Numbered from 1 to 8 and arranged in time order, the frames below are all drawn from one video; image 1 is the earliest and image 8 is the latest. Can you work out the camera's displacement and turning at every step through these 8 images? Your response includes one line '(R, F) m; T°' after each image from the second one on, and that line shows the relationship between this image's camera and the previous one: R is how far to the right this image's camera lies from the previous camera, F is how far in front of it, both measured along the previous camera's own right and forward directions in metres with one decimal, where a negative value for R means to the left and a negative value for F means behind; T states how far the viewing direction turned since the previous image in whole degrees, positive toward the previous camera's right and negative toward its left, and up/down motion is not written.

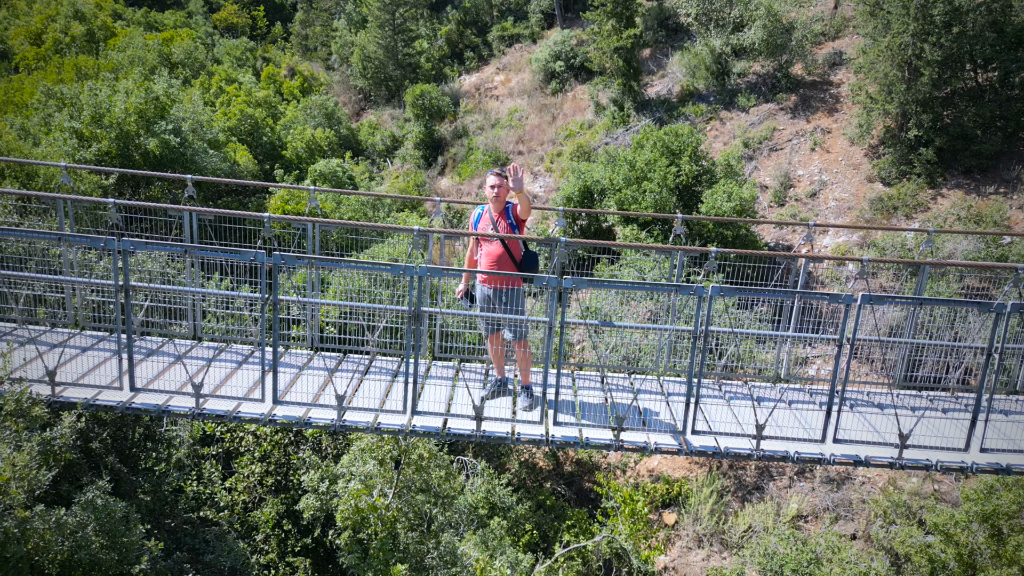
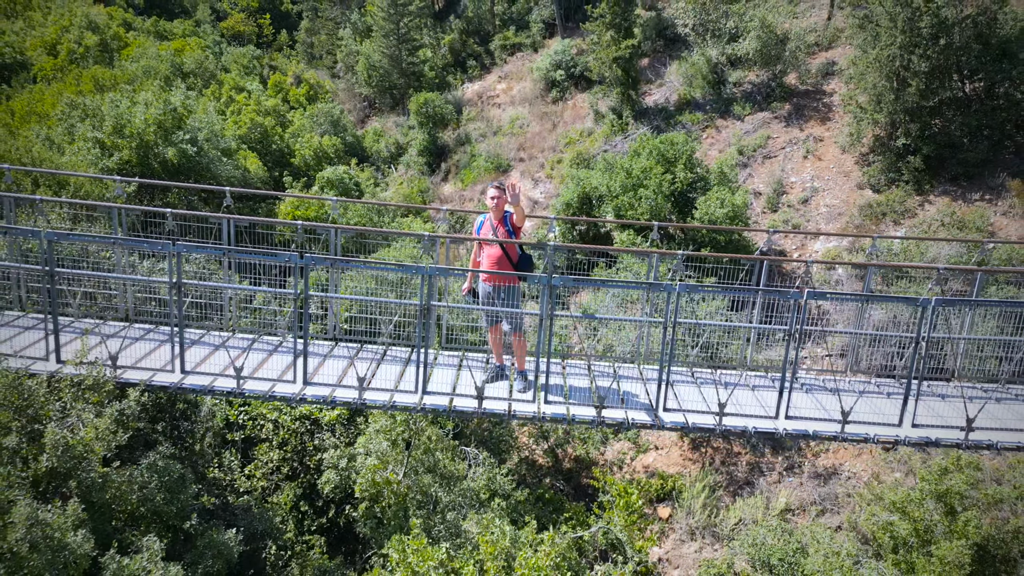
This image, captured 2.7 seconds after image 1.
(0.0, -0.5) m; 0°
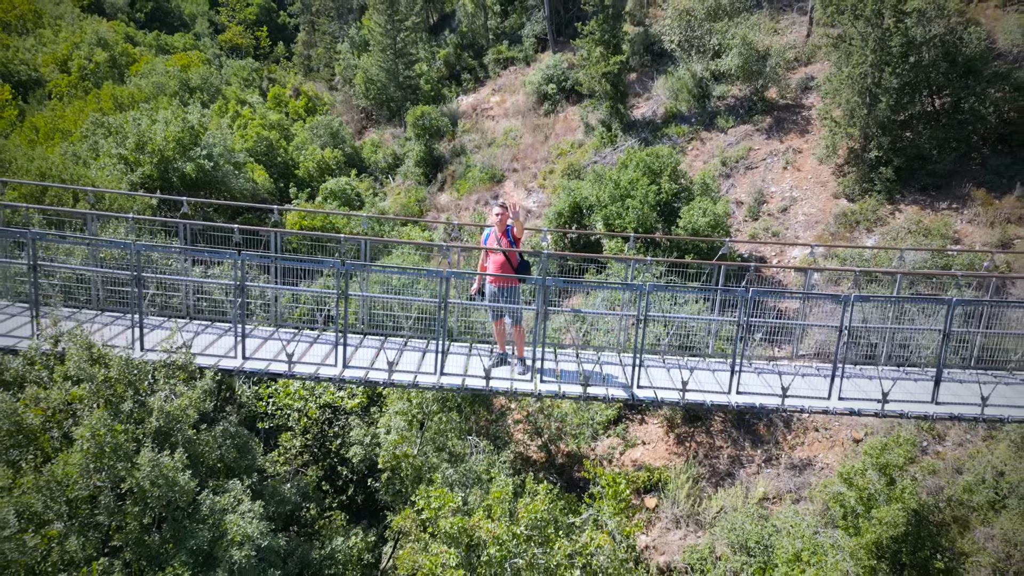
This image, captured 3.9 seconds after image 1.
(-0.1, -0.9) m; +1°
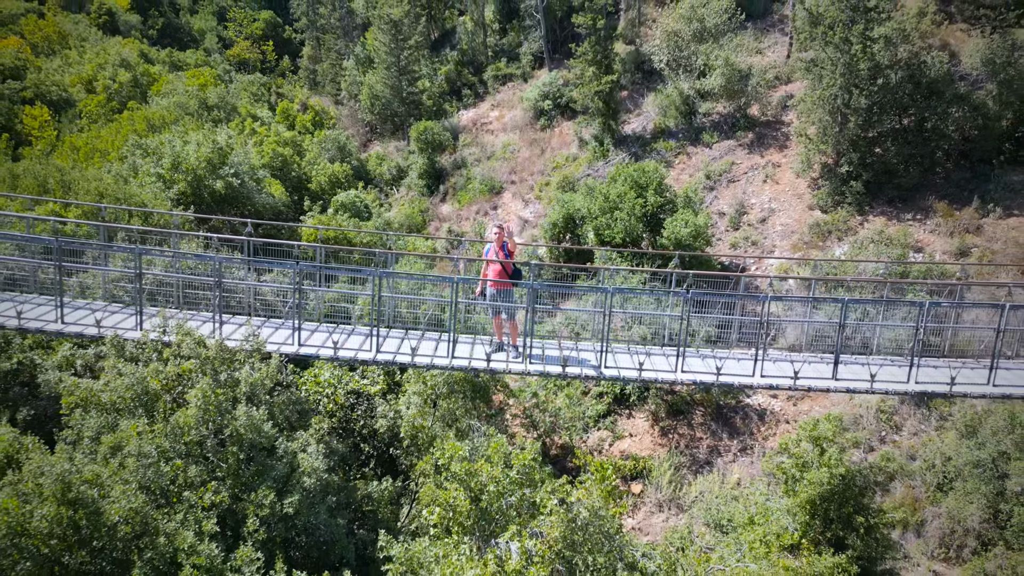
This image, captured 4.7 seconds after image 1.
(0.0, -1.4) m; 0°
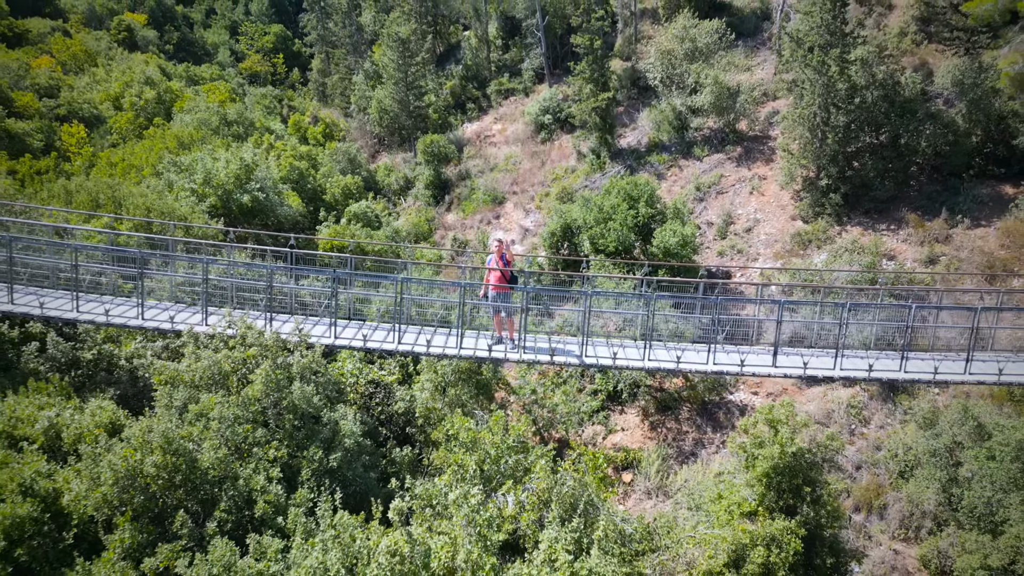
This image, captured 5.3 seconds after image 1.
(+0.1, -1.4) m; 0°
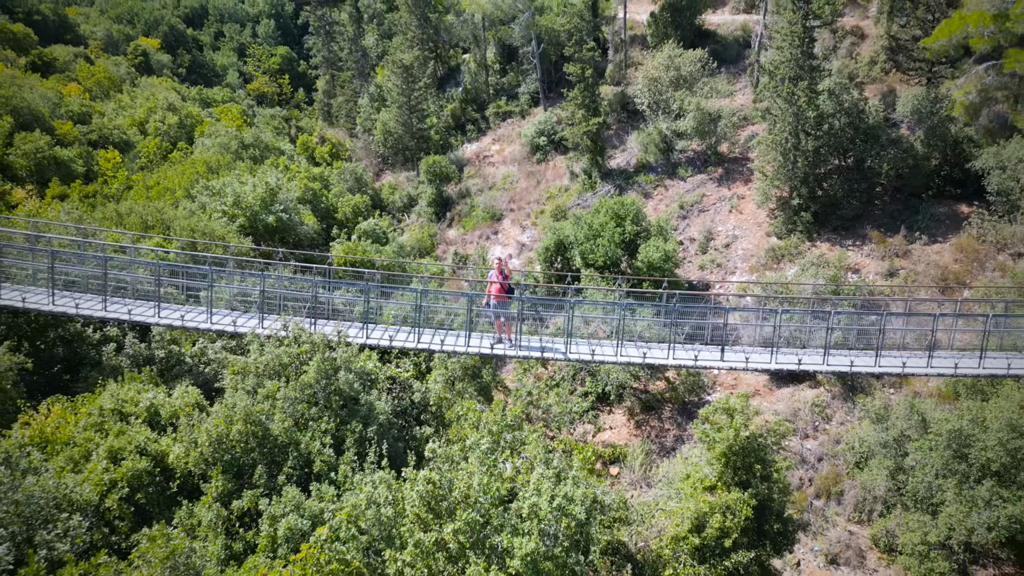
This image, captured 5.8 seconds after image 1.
(0.0, -1.8) m; 0°
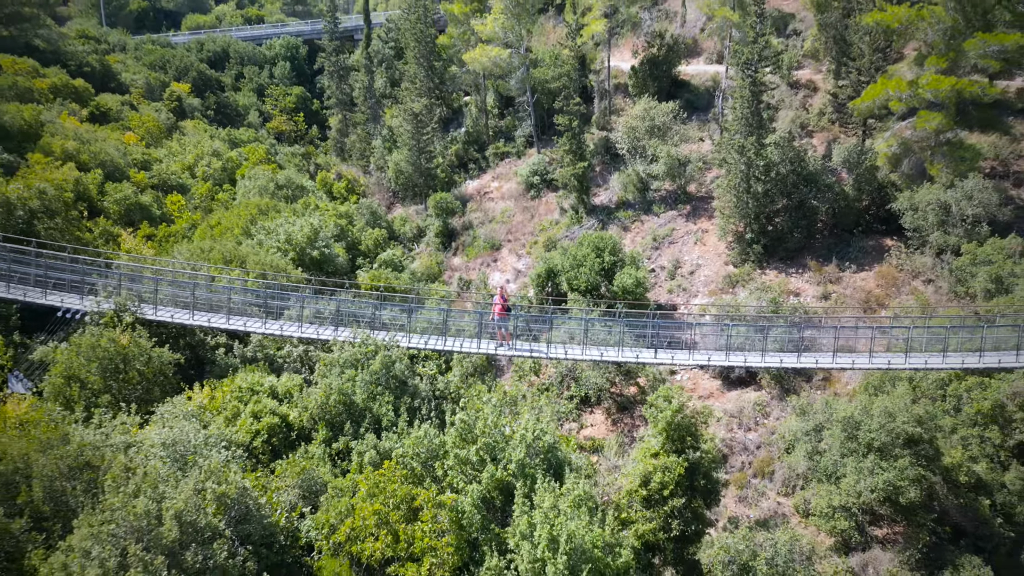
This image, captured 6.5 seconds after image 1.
(0.0, -4.1) m; 0°
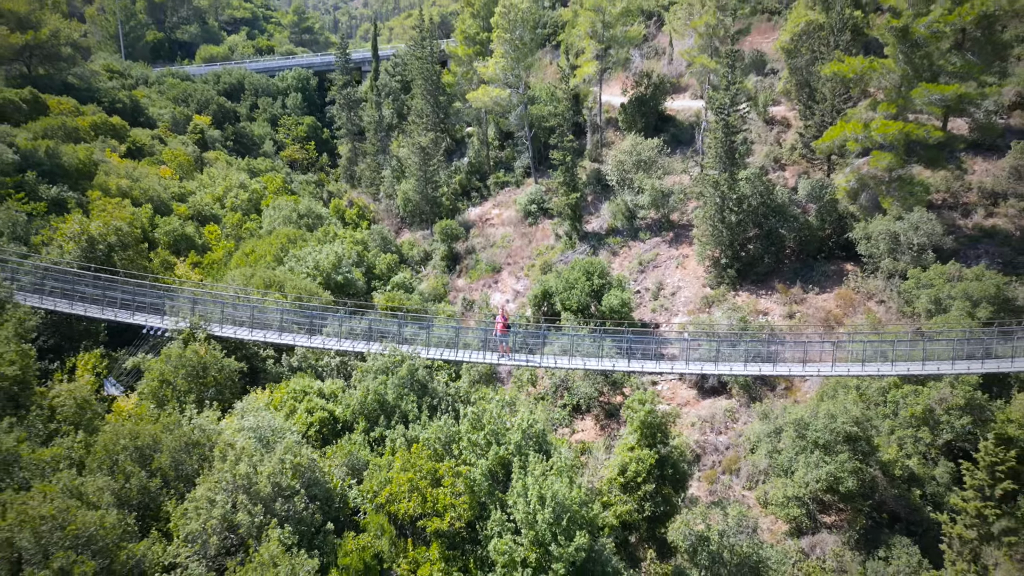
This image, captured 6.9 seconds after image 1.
(0.0, -3.1) m; 0°
